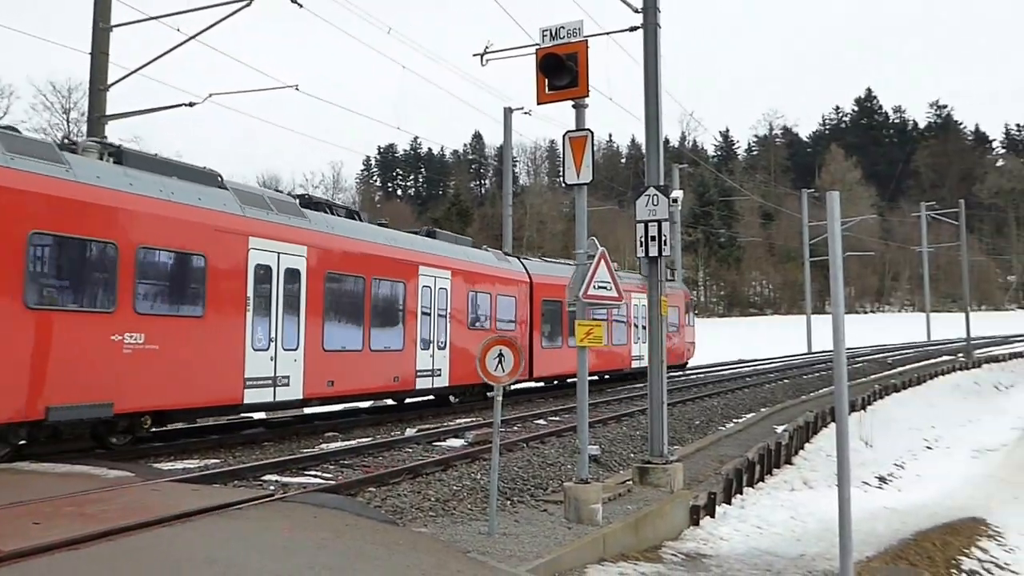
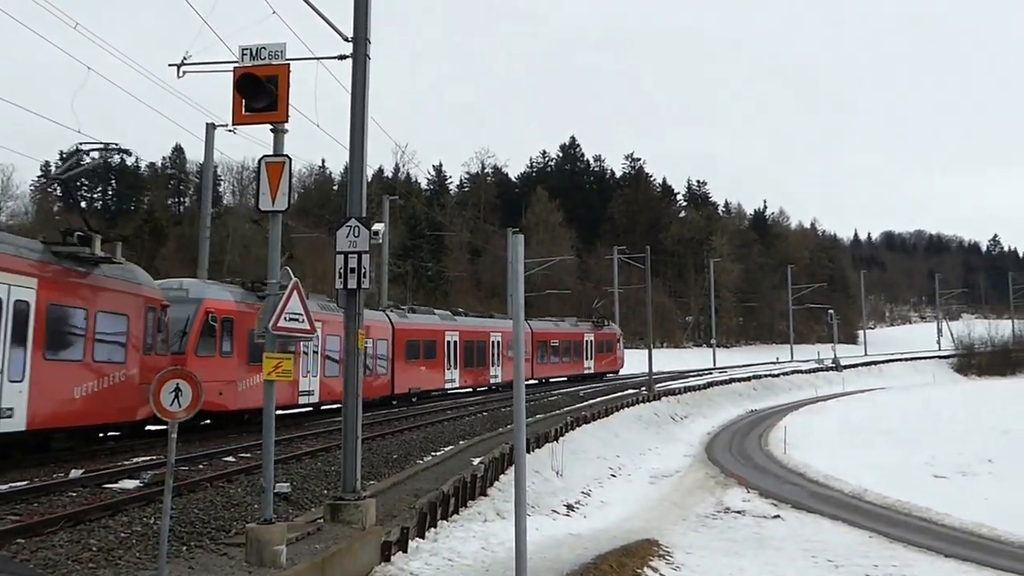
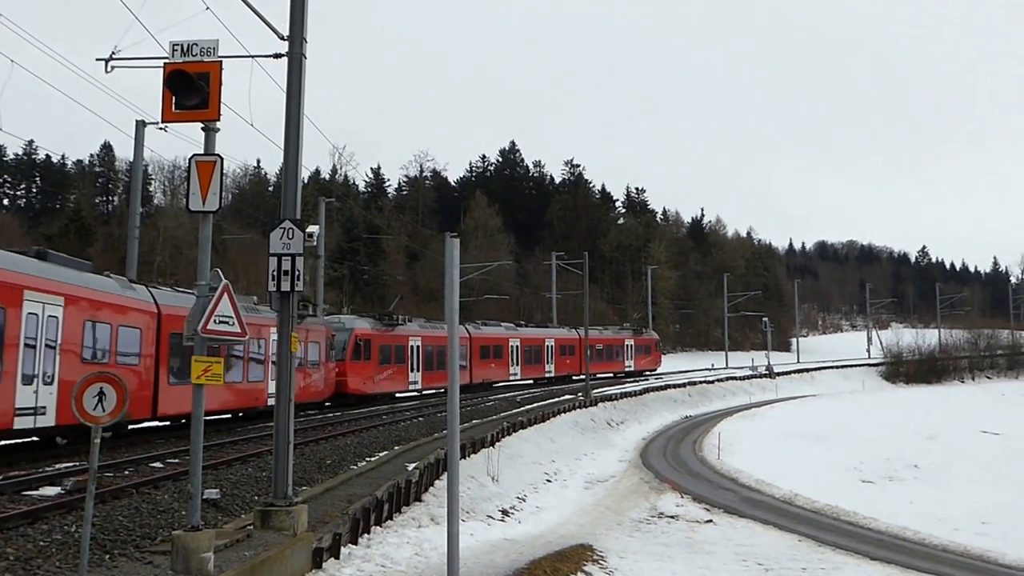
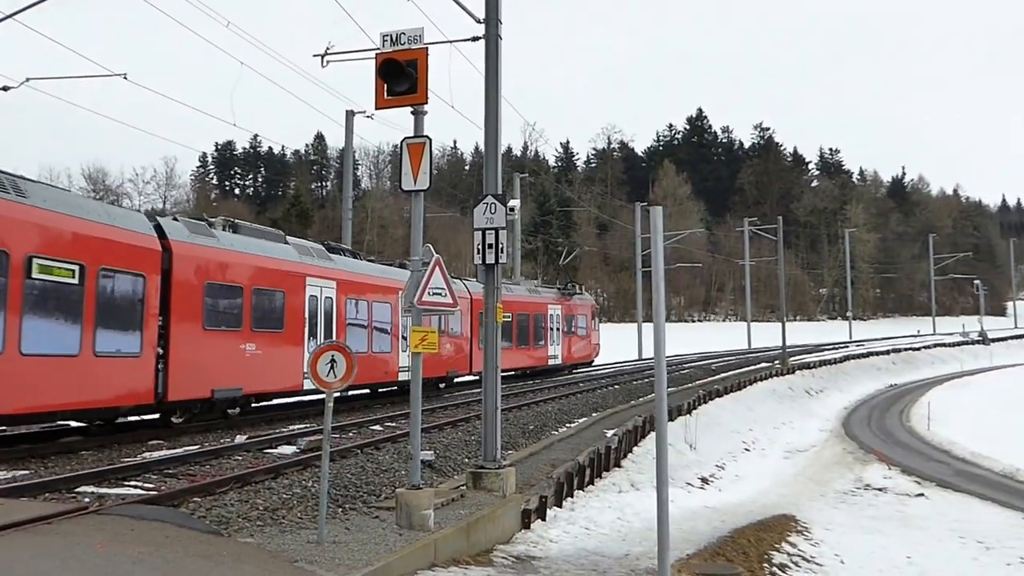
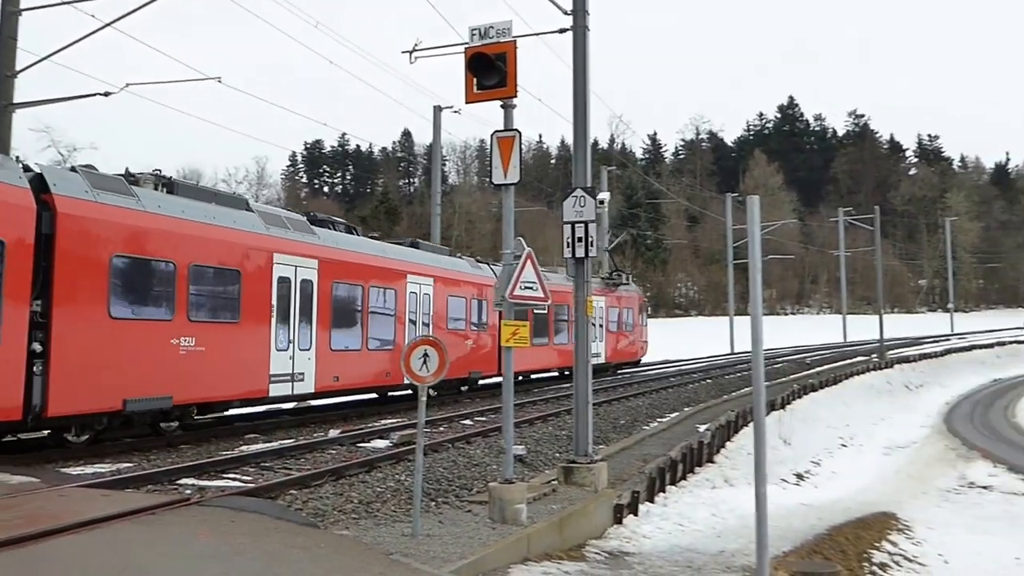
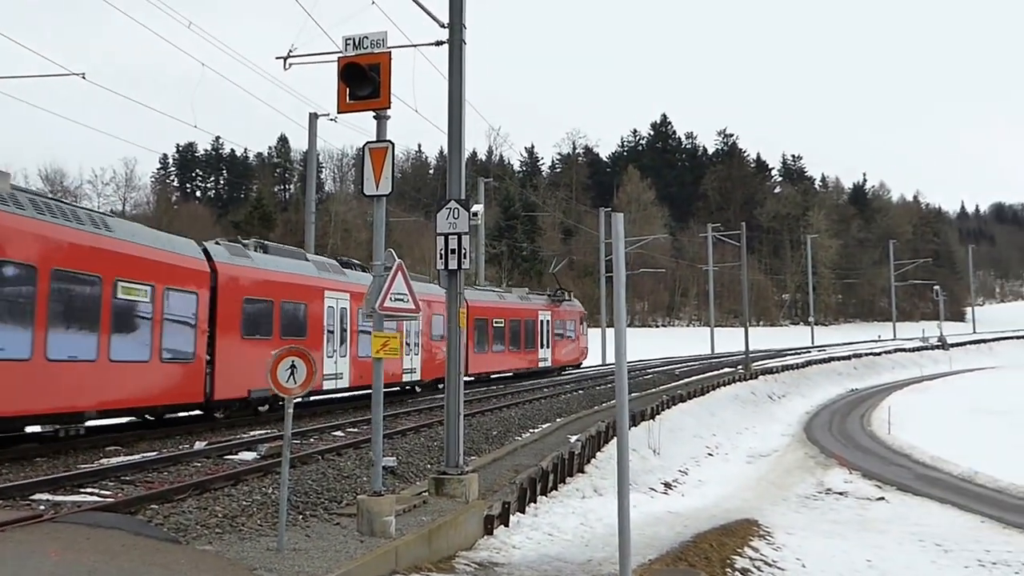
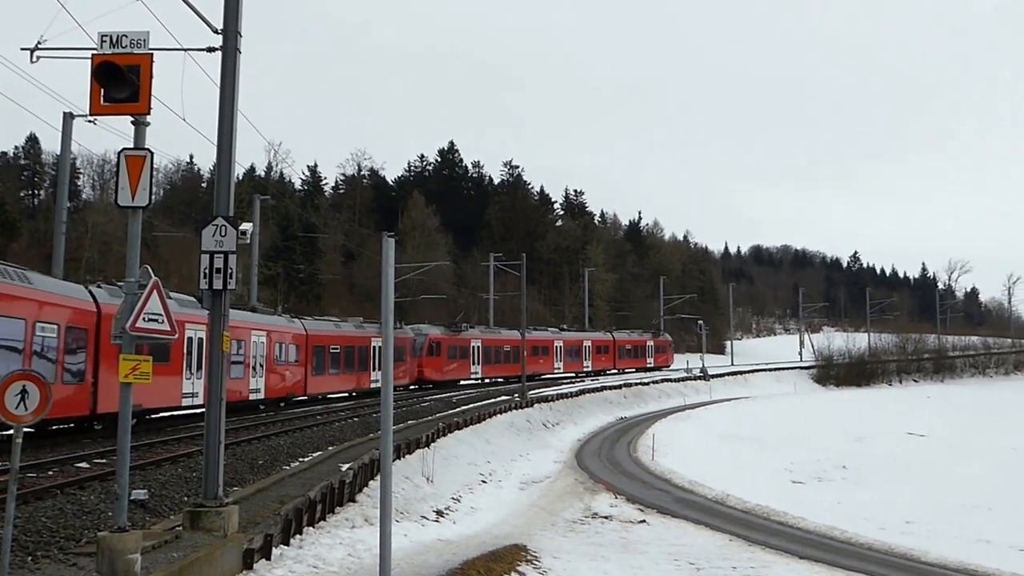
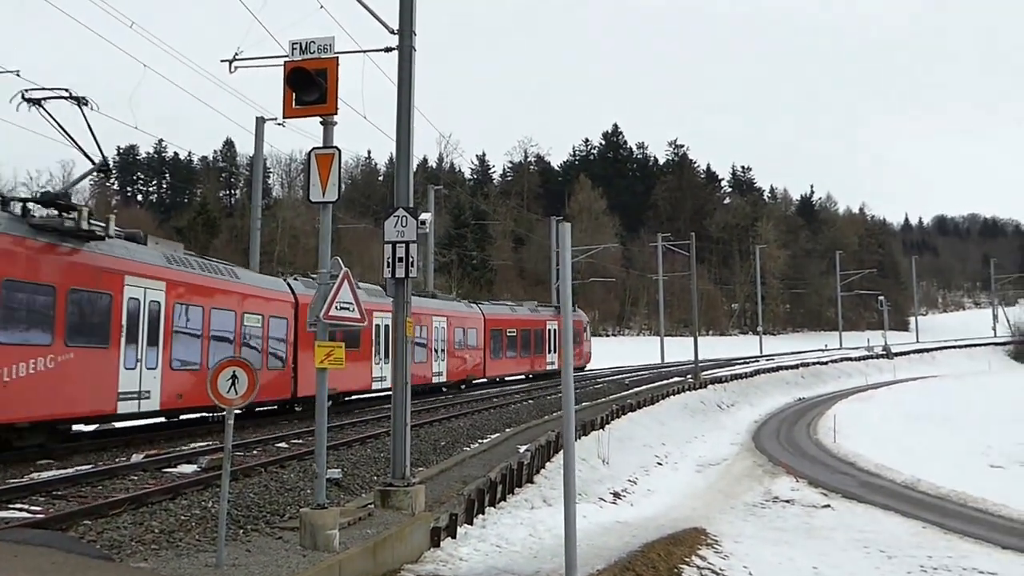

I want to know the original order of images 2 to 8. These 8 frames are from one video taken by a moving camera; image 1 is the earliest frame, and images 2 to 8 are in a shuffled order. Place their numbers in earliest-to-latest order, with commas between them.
5, 4, 6, 8, 2, 3, 7
